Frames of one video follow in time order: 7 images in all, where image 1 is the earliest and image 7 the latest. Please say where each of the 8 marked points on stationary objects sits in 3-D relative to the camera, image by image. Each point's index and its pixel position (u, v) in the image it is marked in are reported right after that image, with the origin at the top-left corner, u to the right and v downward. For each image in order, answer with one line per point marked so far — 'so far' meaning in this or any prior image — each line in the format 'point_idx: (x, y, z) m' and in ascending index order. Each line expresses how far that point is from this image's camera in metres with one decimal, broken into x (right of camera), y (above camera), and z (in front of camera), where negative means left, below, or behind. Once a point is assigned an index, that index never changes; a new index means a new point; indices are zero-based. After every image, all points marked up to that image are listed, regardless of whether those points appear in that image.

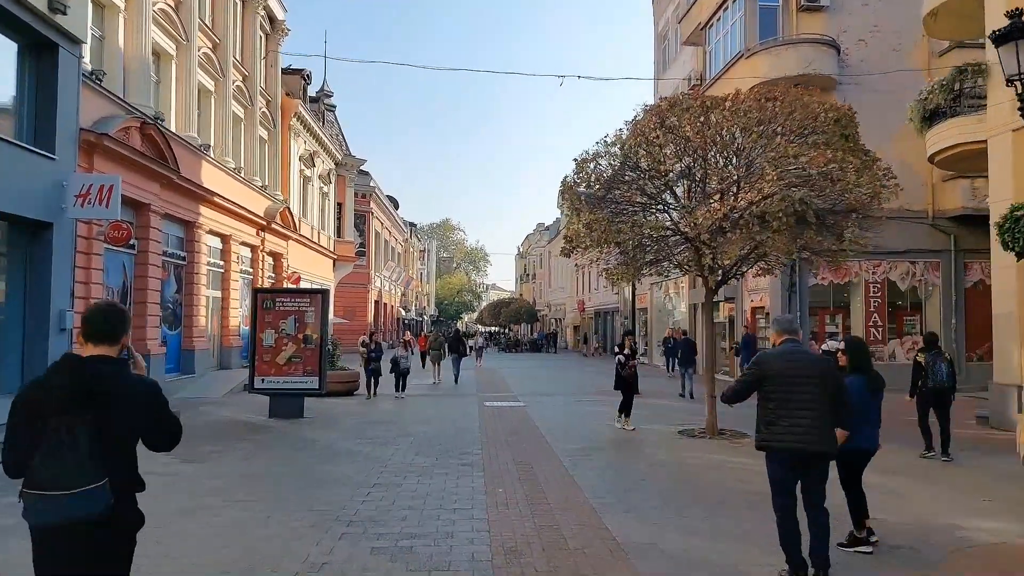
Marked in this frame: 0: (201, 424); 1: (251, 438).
0: (-5.9, -2.6, +13.6) m
1: (-4.4, -2.5, +12.0) m
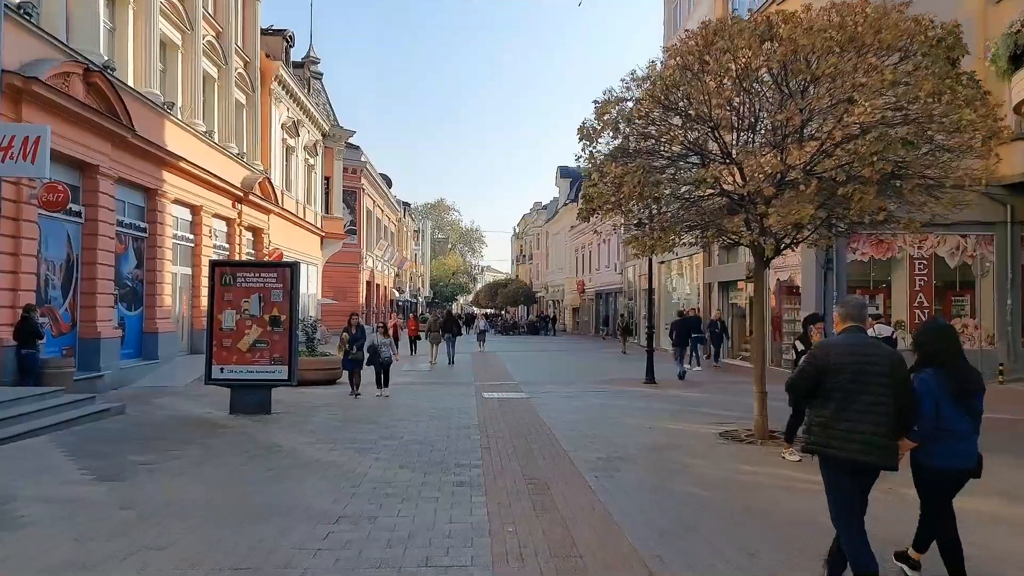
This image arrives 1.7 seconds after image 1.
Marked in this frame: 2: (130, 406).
0: (-5.8, -2.1, +11.4) m
1: (-4.3, -2.1, +9.8) m
2: (-6.8, -2.1, +12.9) m
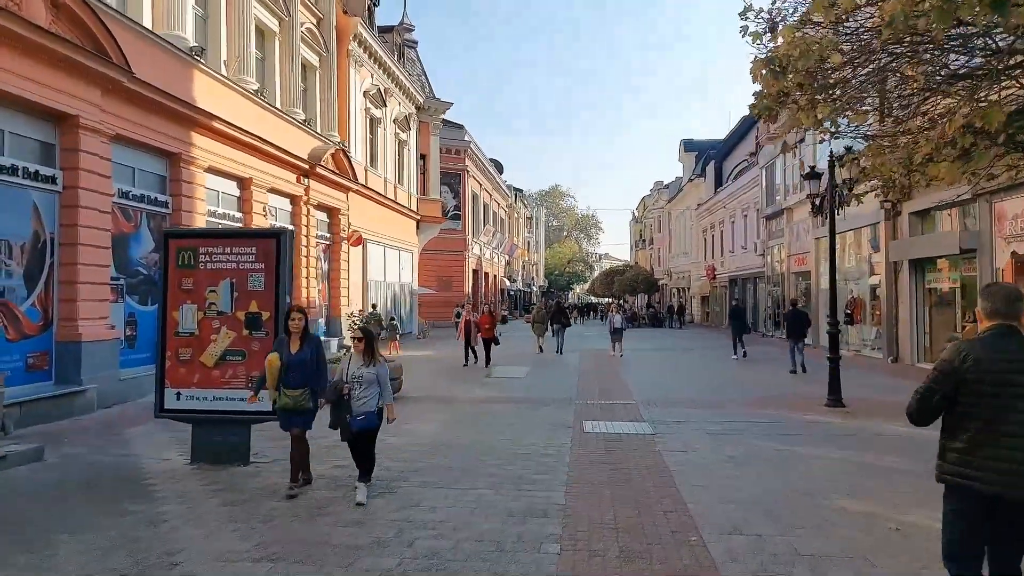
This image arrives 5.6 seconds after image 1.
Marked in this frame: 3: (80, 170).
0: (-4.7, -1.9, +7.3) m
1: (-3.5, -1.9, +5.5) m
2: (-5.5, -1.9, +8.9) m
3: (-7.1, +2.0, +11.8) m
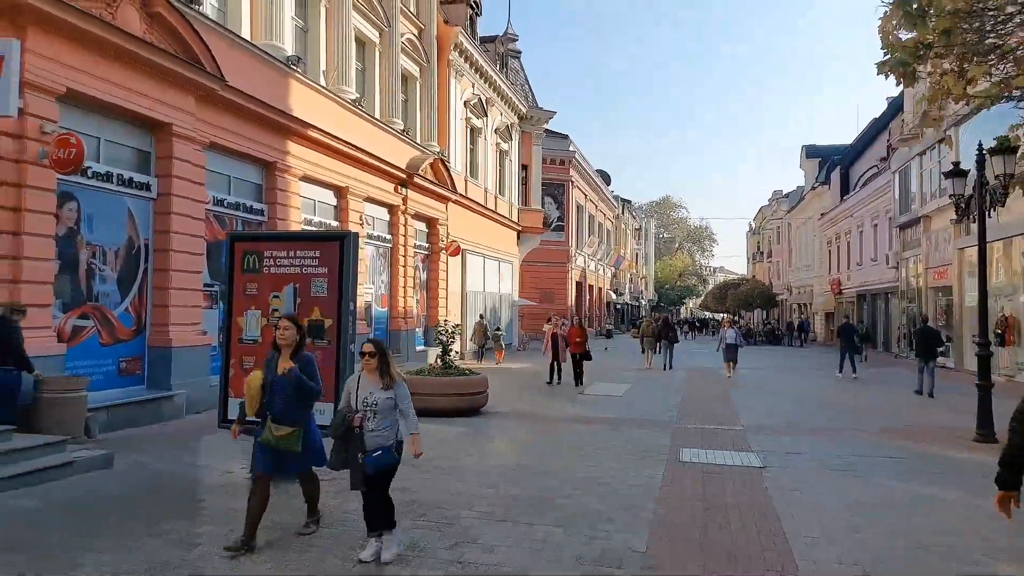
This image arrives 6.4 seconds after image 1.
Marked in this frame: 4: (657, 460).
0: (-4.0, -2.0, +7.1) m
1: (-3.0, -1.9, +5.1) m
2: (-4.5, -2.0, +8.8) m
3: (-5.6, +1.9, +11.9) m
4: (+1.9, -2.2, +9.2) m
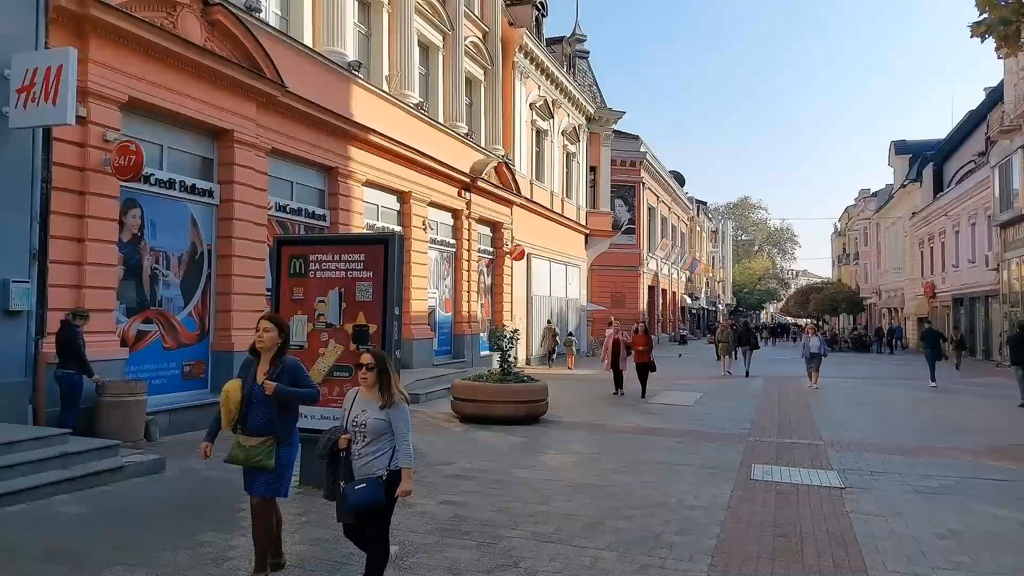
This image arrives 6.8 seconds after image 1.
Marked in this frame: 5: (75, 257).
0: (-3.5, -2.0, +7.0) m
1: (-2.7, -2.0, +5.0) m
2: (-3.8, -2.1, +8.8) m
3: (-4.6, +1.8, +12.0) m
4: (+2.5, -2.2, +8.5) m
5: (-5.6, +0.4, +9.2) m
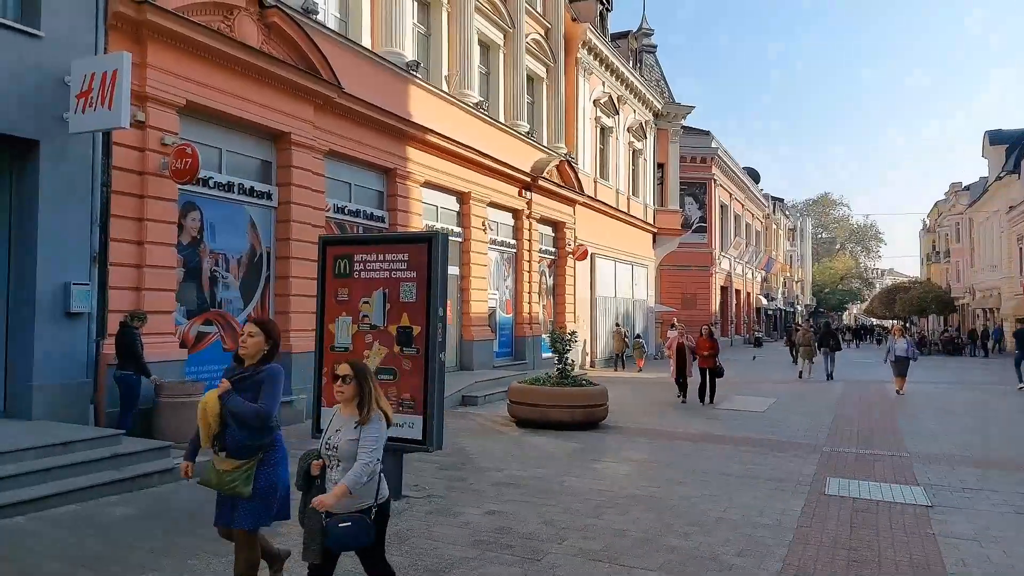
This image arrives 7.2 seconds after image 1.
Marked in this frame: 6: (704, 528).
0: (-3.0, -2.0, +7.0) m
1: (-2.5, -2.0, +4.9) m
2: (-3.2, -2.1, +8.8) m
3: (-3.7, +1.7, +12.1) m
4: (+3.1, -2.2, +7.9) m
5: (-4.9, +0.4, +9.4) m
6: (+1.7, -2.1, +6.4) m
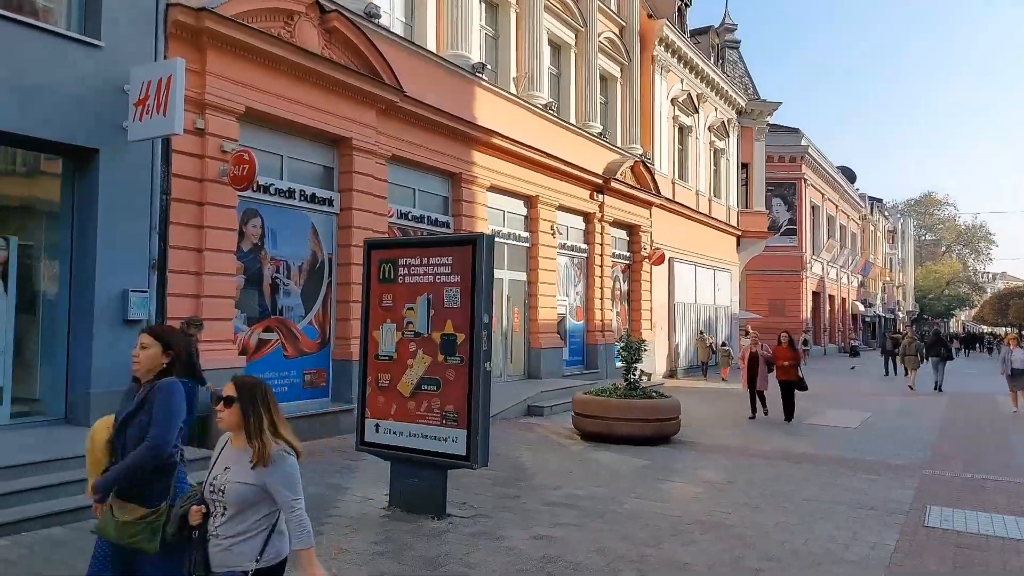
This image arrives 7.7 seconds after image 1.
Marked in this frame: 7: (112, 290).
0: (-2.5, -2.1, +6.8) m
1: (-2.2, -2.0, +4.6) m
2: (-2.5, -2.2, +8.6) m
3: (-2.6, +1.6, +11.9) m
4: (+3.7, -2.3, +7.0) m
5: (-4.2, +0.3, +9.4) m
6: (+2.1, -2.2, +5.6) m
7: (-4.7, 0.0, +8.5) m
